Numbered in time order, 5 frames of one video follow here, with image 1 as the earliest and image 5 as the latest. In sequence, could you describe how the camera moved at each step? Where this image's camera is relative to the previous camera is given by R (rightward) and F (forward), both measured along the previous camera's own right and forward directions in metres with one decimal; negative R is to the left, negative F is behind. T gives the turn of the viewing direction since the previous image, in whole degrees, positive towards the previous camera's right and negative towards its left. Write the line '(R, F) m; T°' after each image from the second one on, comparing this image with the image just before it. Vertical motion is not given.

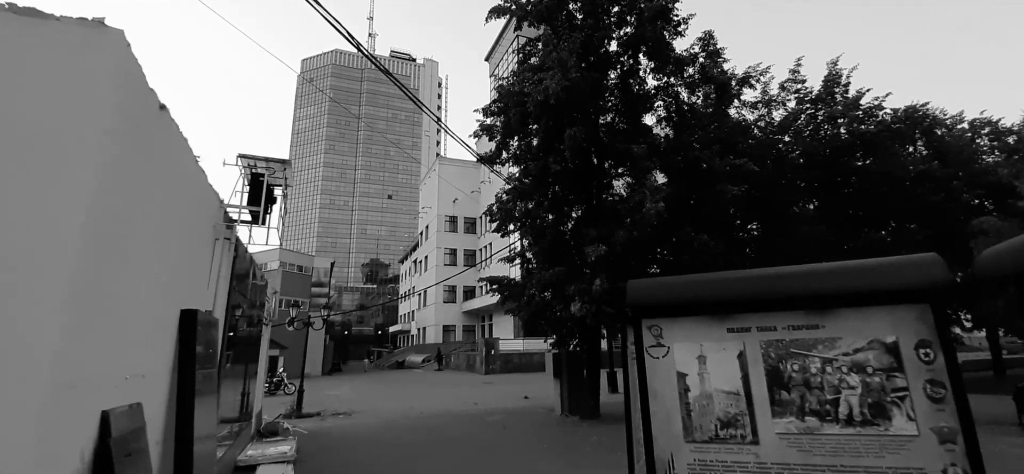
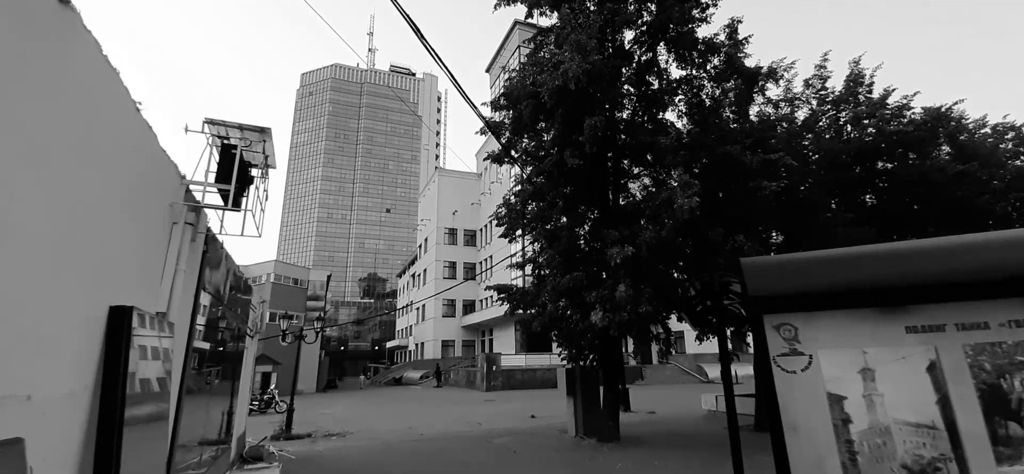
(-0.3, +1.0) m; 0°
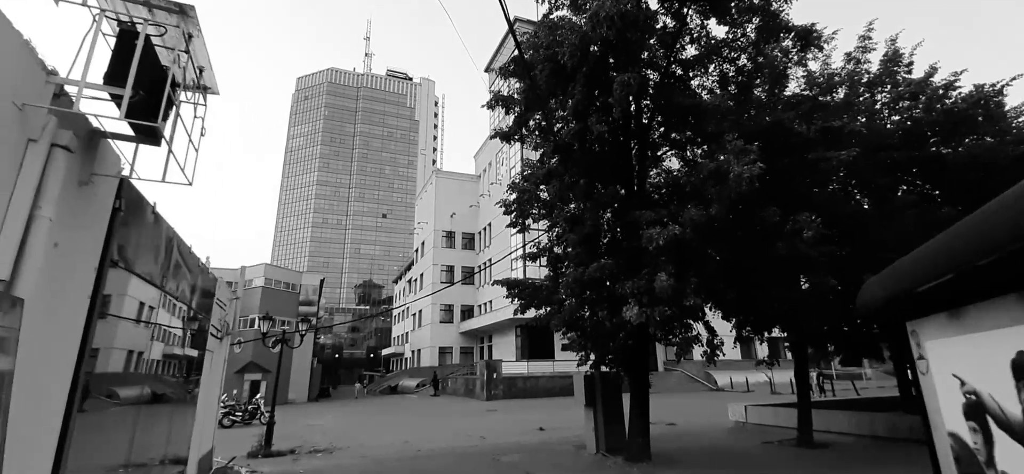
(-0.3, +1.4) m; 0°
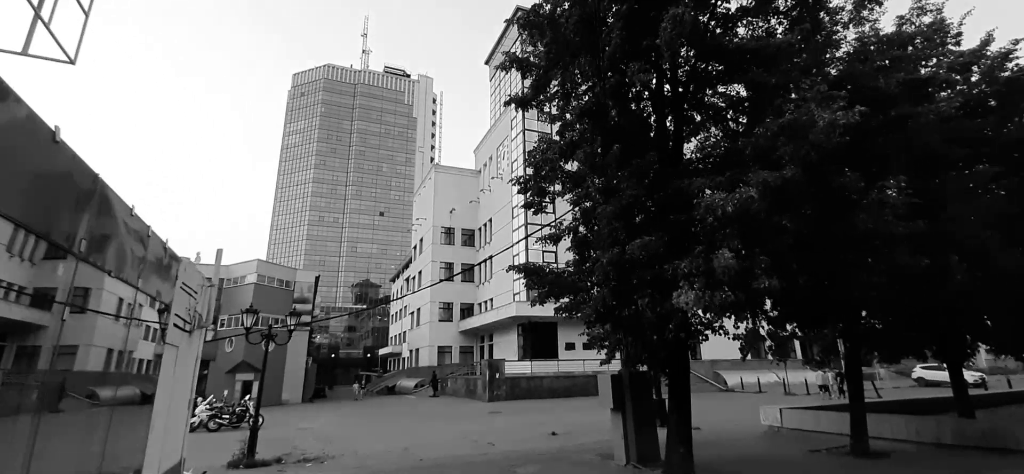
(-0.4, +1.3) m; 0°
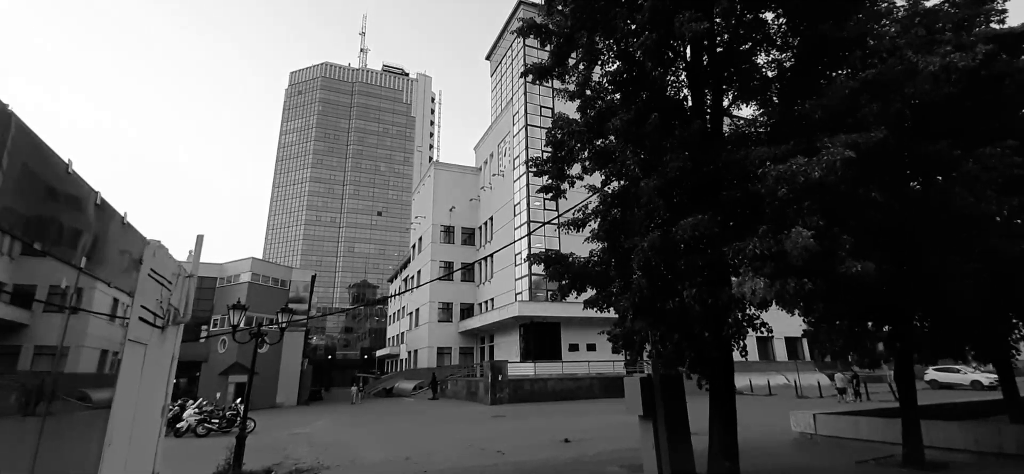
(-0.3, +0.9) m; 0°
